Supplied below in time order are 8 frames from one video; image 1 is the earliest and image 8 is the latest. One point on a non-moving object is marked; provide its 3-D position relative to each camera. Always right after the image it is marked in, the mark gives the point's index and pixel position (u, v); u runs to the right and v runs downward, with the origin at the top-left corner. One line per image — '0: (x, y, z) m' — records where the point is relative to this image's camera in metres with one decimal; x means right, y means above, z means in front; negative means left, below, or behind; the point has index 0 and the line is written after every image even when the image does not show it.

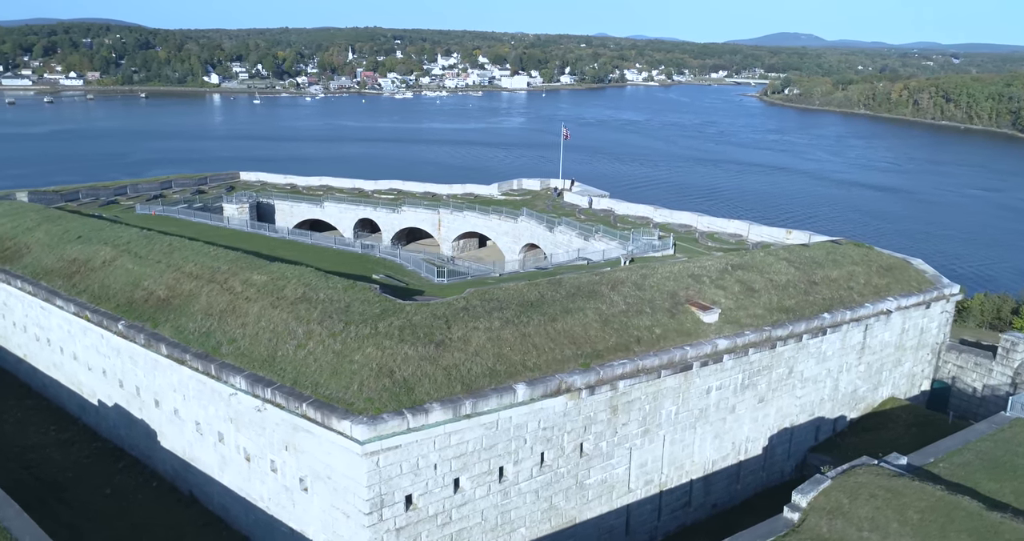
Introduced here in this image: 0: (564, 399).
0: (+0.8, -2.0, +11.0) m
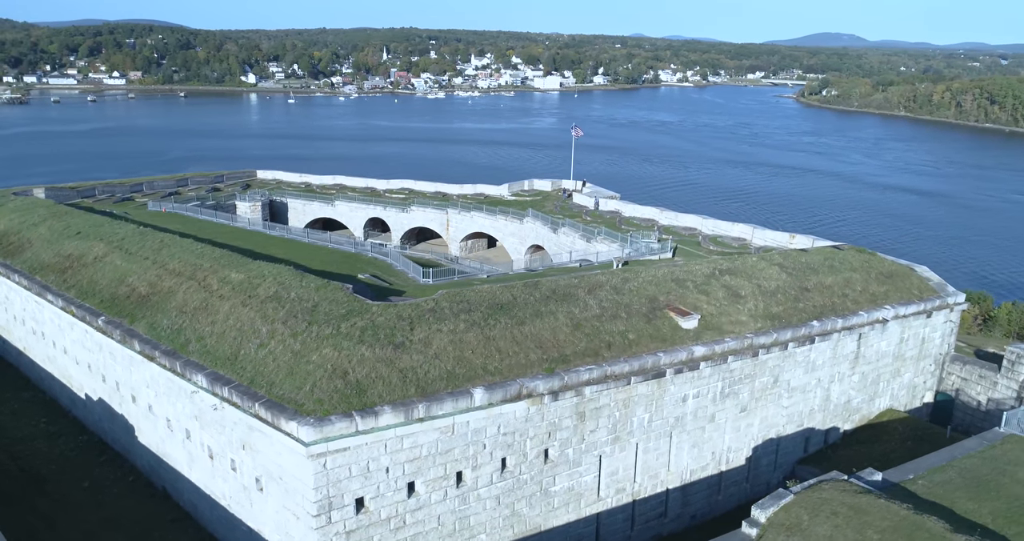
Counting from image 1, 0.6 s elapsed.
0: (+0.2, -2.0, +10.8) m
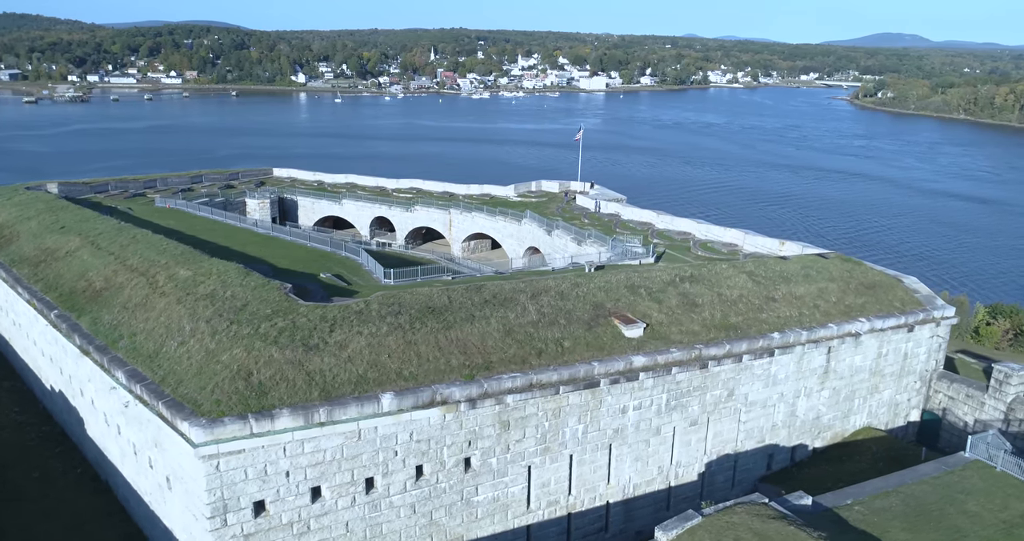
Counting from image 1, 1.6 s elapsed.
0: (-1.1, -2.1, +10.5) m
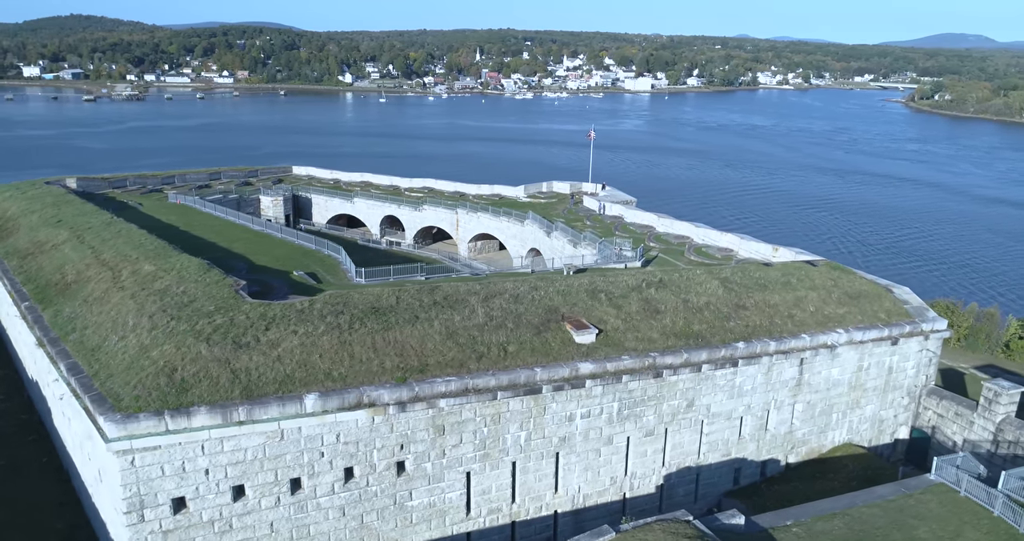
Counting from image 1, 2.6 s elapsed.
0: (-2.2, -2.1, +10.4) m
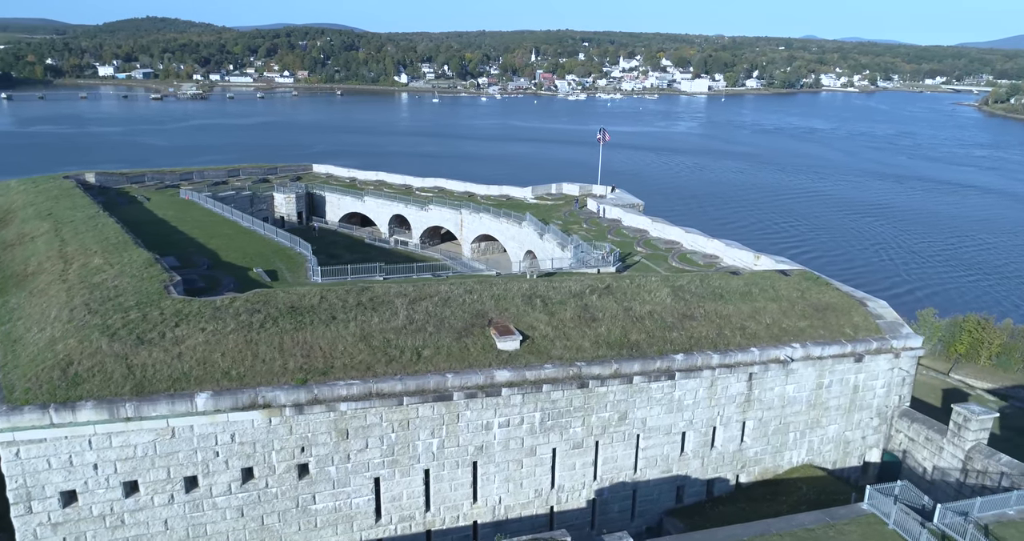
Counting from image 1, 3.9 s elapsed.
0: (-3.7, -2.1, +10.2) m
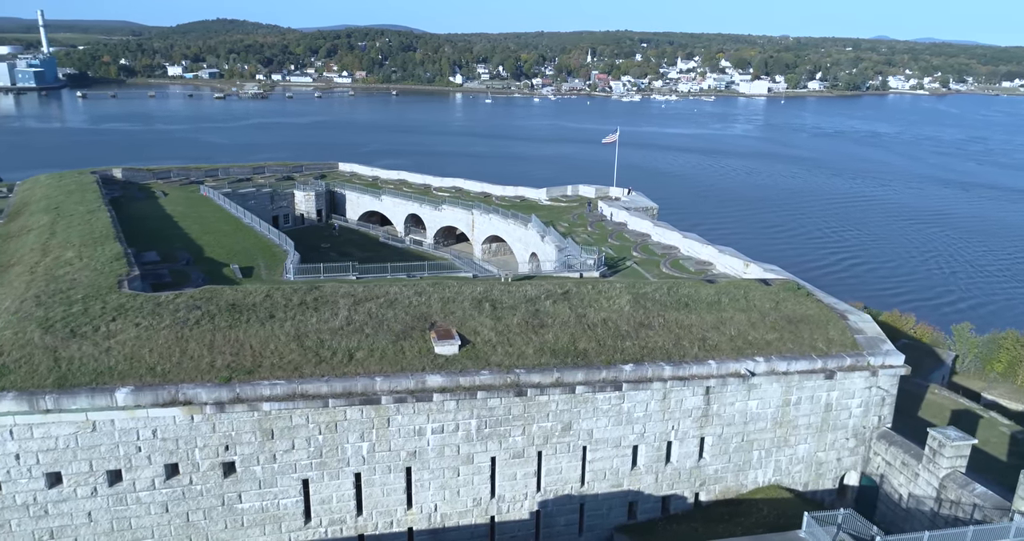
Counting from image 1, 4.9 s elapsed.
0: (-4.8, -2.0, +10.2) m
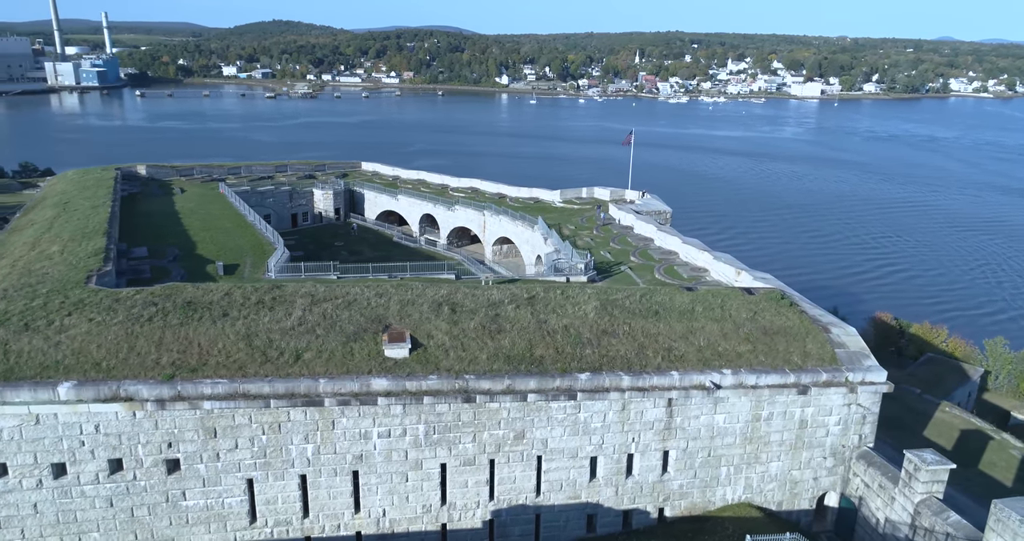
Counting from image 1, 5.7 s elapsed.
0: (-5.7, -2.0, +10.3) m
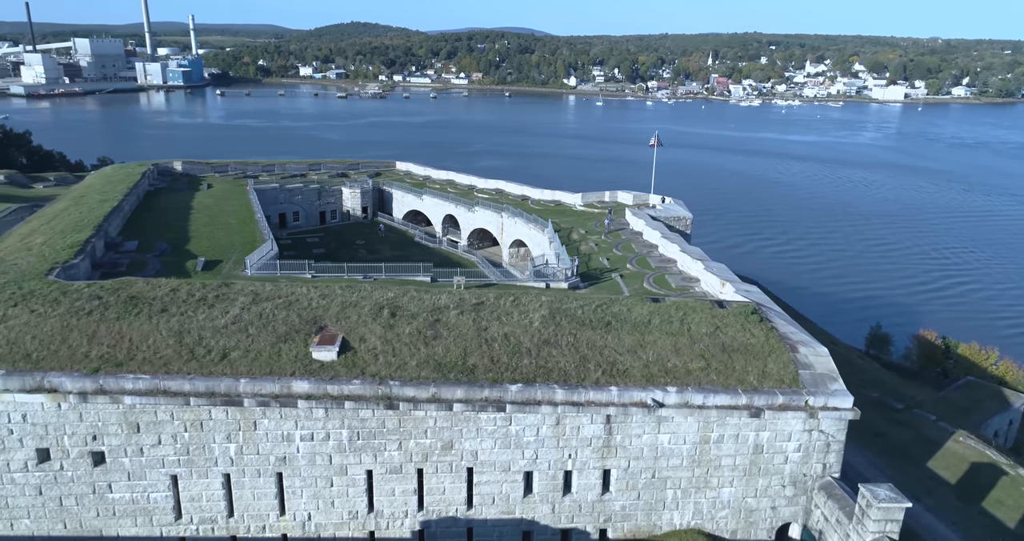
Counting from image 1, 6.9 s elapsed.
0: (-7.0, -1.9, +10.5) m
